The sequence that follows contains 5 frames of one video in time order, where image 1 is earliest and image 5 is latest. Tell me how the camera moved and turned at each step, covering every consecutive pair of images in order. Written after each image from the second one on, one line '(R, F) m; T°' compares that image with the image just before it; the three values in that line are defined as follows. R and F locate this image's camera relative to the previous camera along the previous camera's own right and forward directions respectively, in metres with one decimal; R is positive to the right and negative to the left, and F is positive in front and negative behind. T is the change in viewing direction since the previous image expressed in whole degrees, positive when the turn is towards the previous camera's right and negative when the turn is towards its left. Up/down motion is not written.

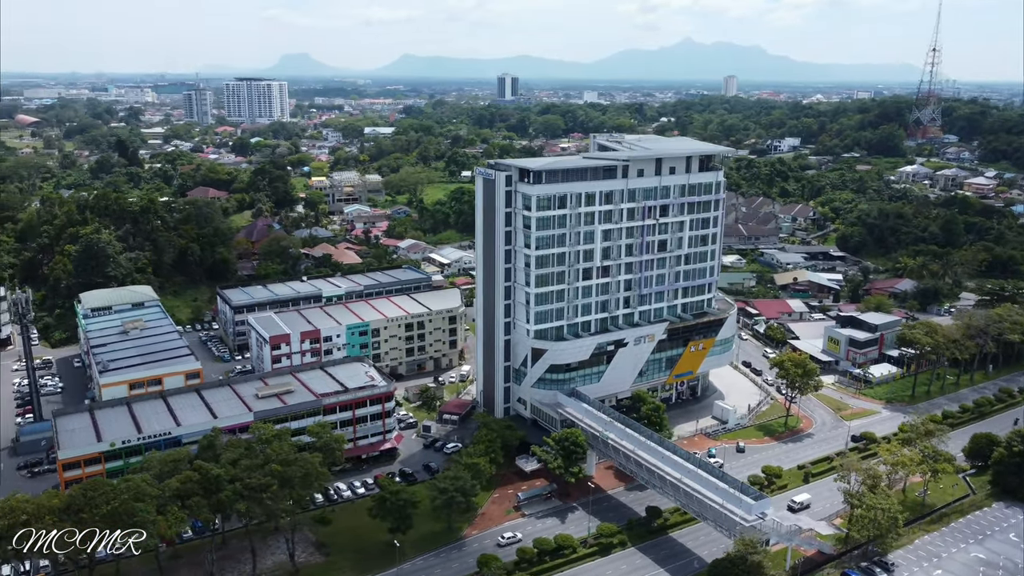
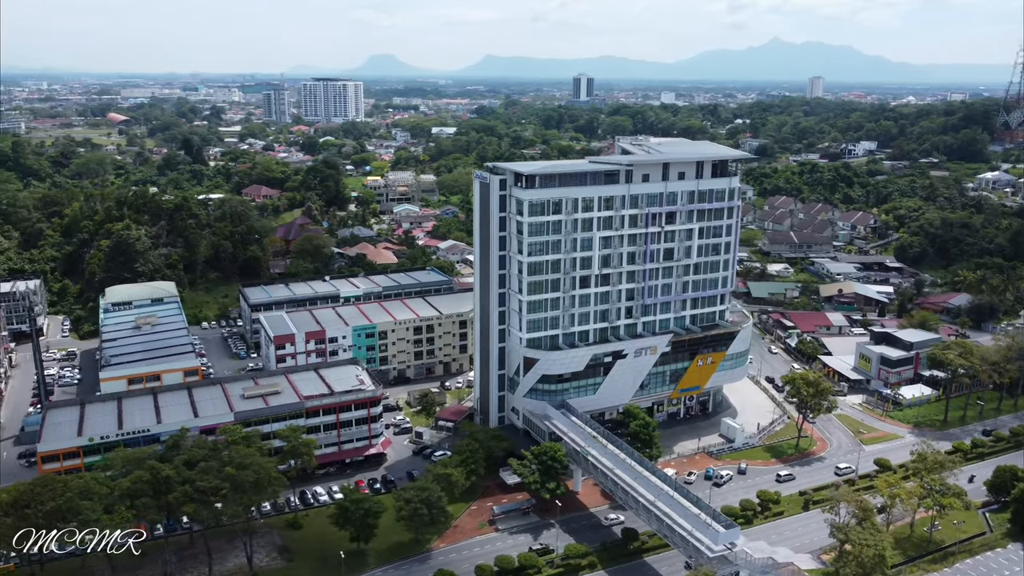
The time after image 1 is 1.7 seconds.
(+4.6, +1.4) m; -5°
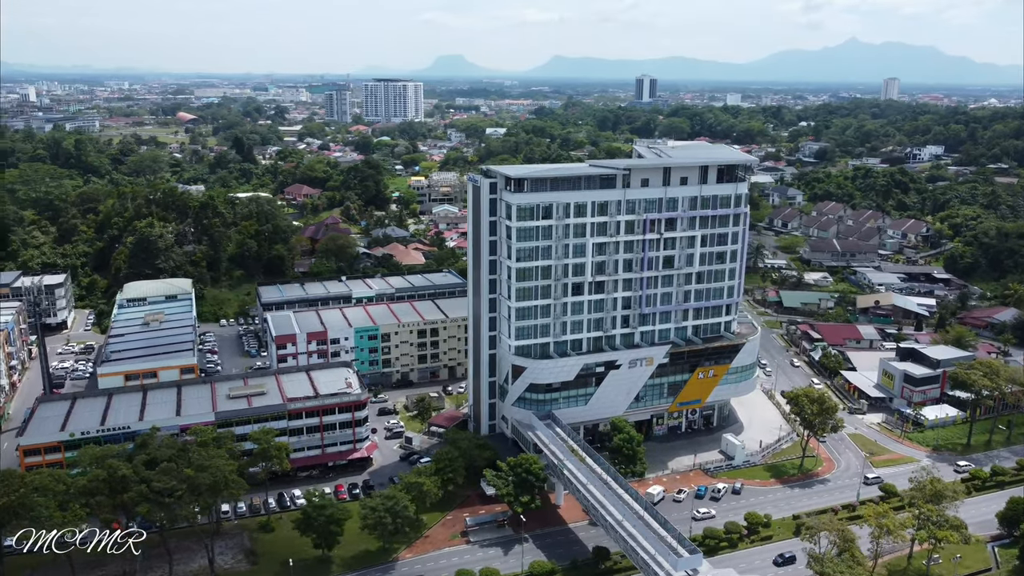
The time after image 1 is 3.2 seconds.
(+4.0, +1.2) m; -4°
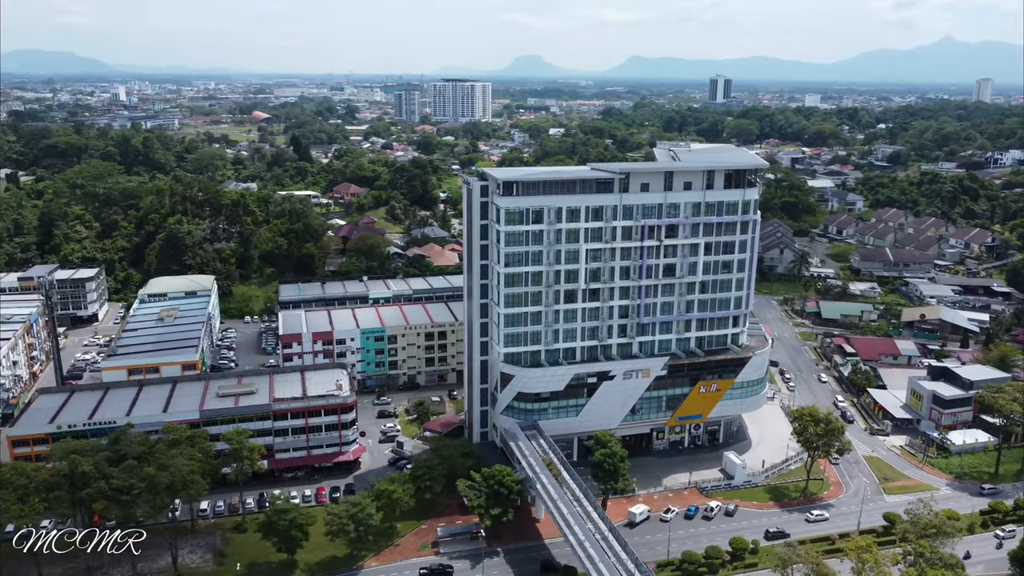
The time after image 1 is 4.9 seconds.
(+4.3, +1.3) m; -5°
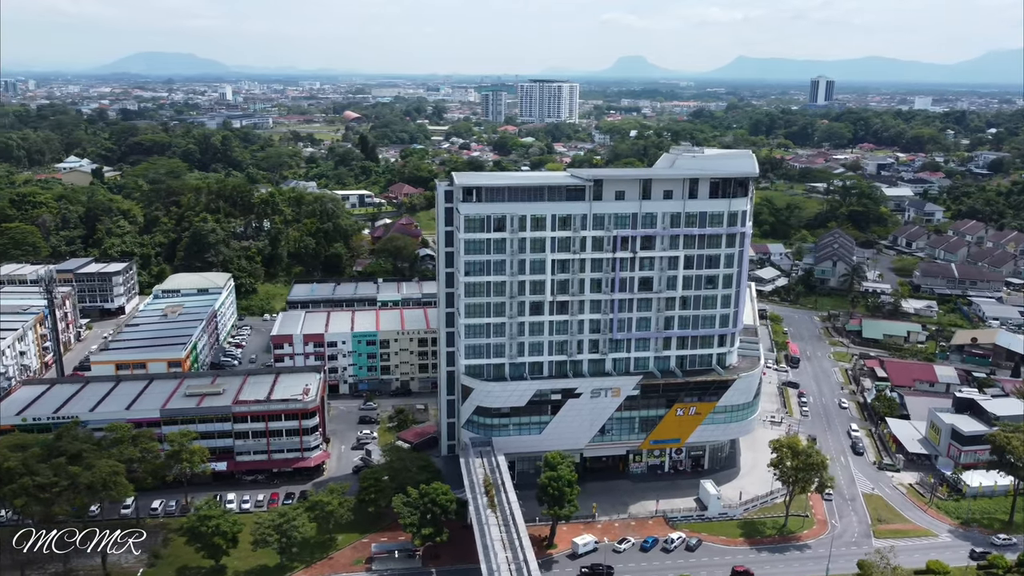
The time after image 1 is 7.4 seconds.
(+6.6, +2.1) m; -7°
